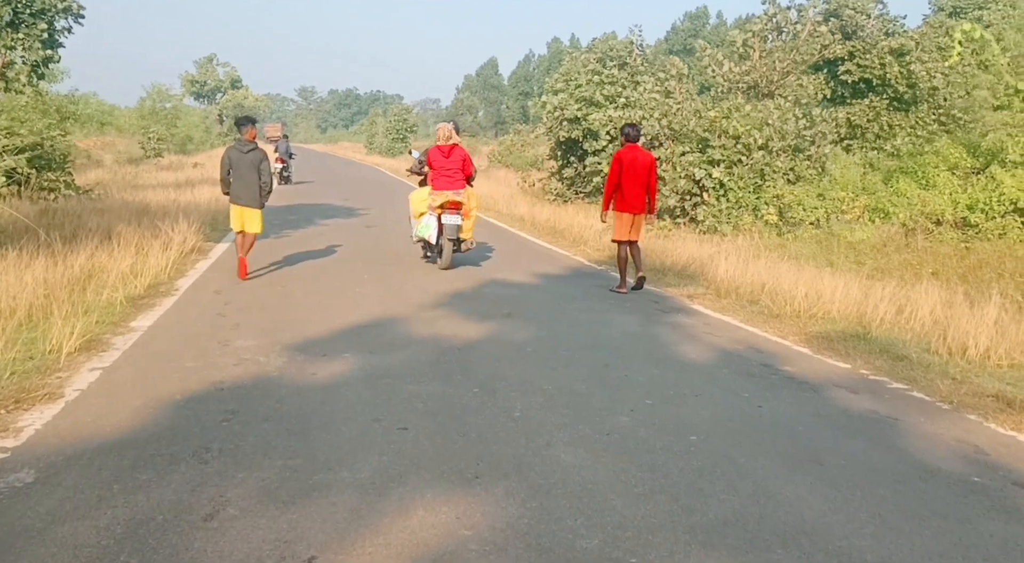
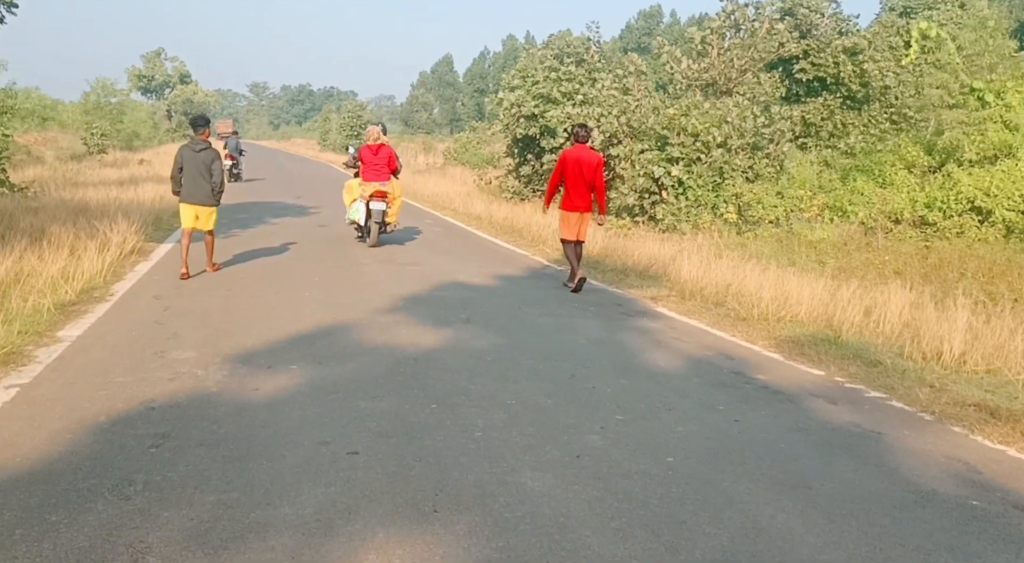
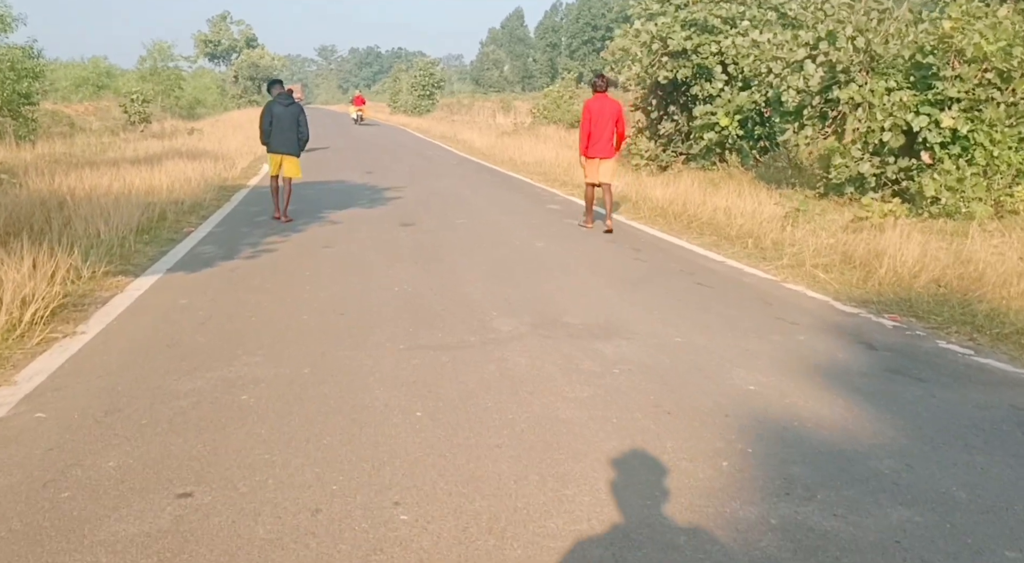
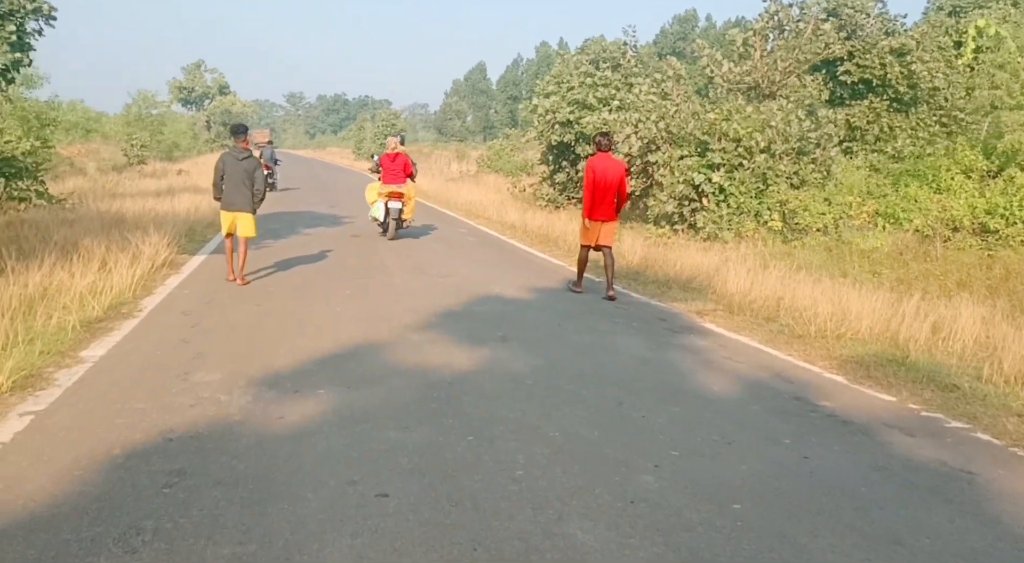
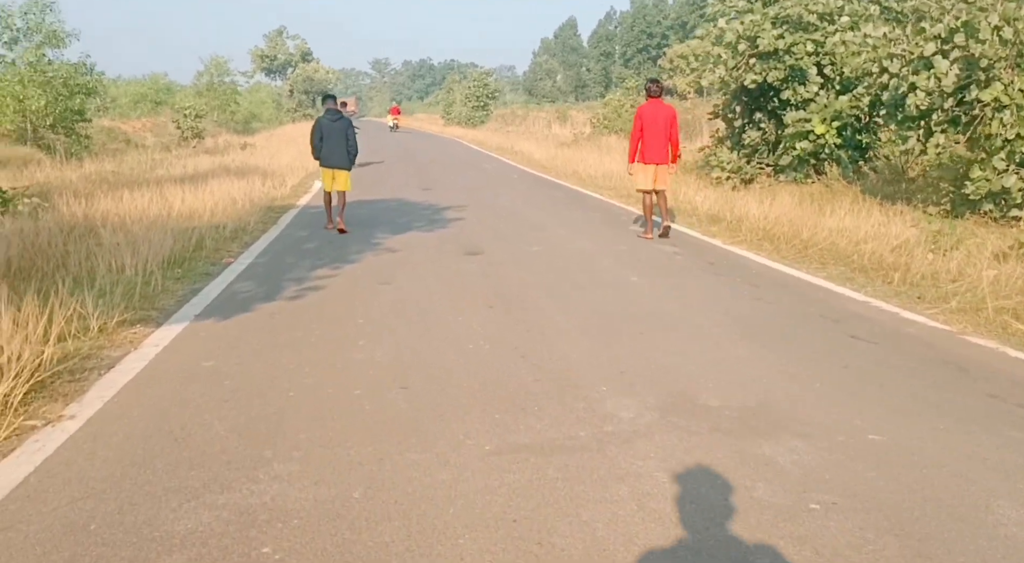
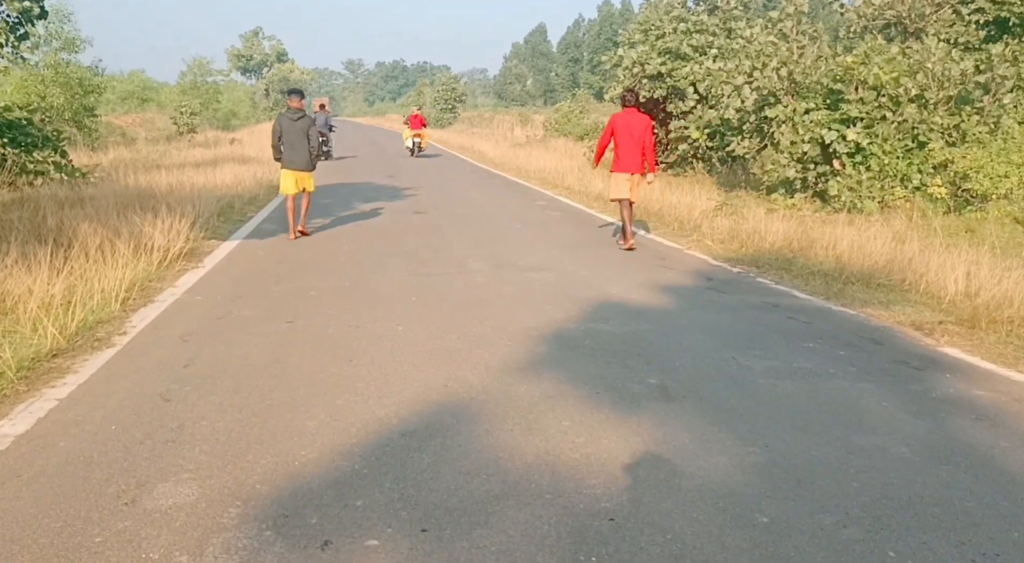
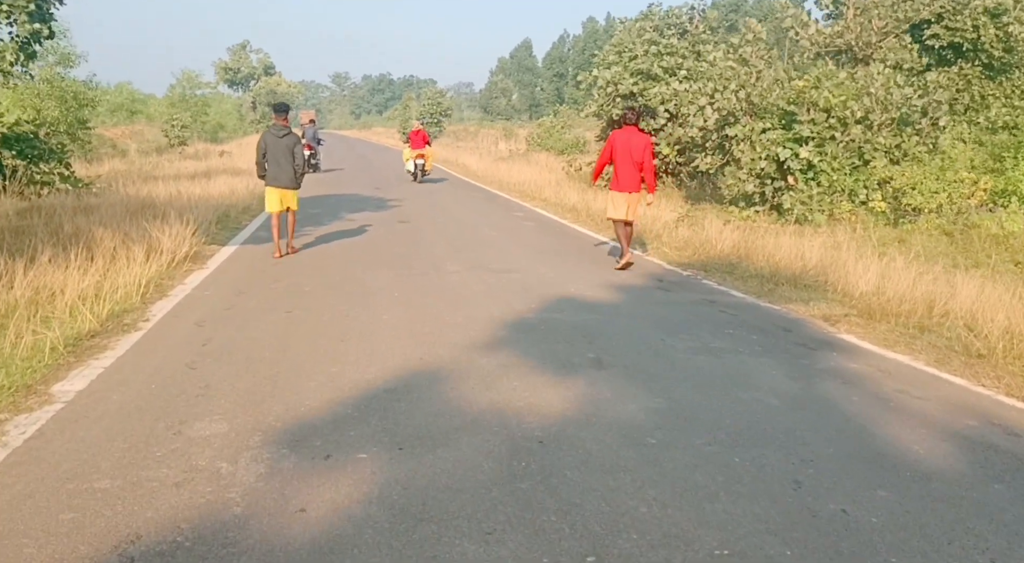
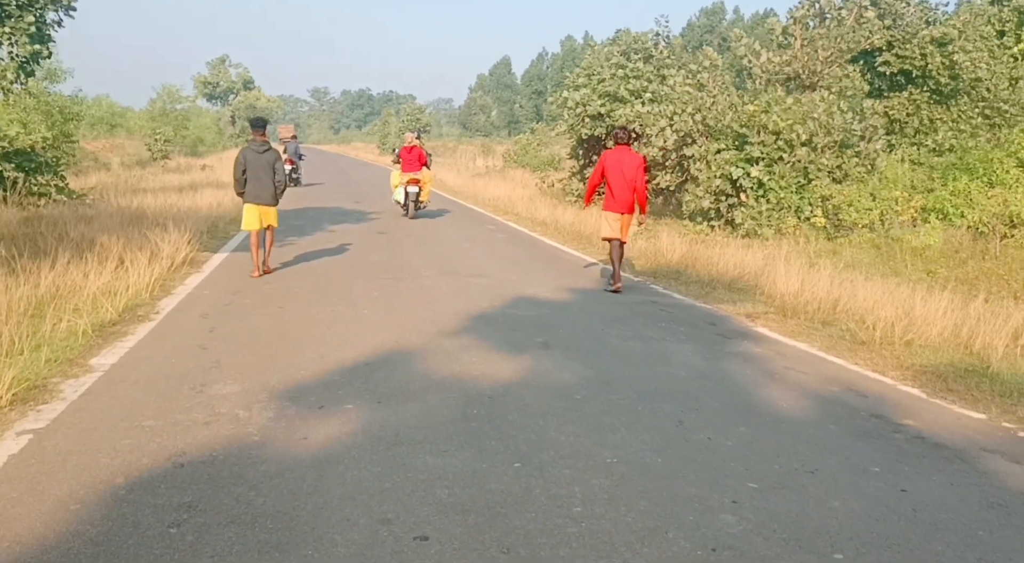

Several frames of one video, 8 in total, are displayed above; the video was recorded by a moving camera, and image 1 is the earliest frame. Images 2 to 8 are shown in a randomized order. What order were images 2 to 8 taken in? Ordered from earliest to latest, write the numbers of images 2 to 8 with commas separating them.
2, 4, 8, 7, 6, 3, 5
